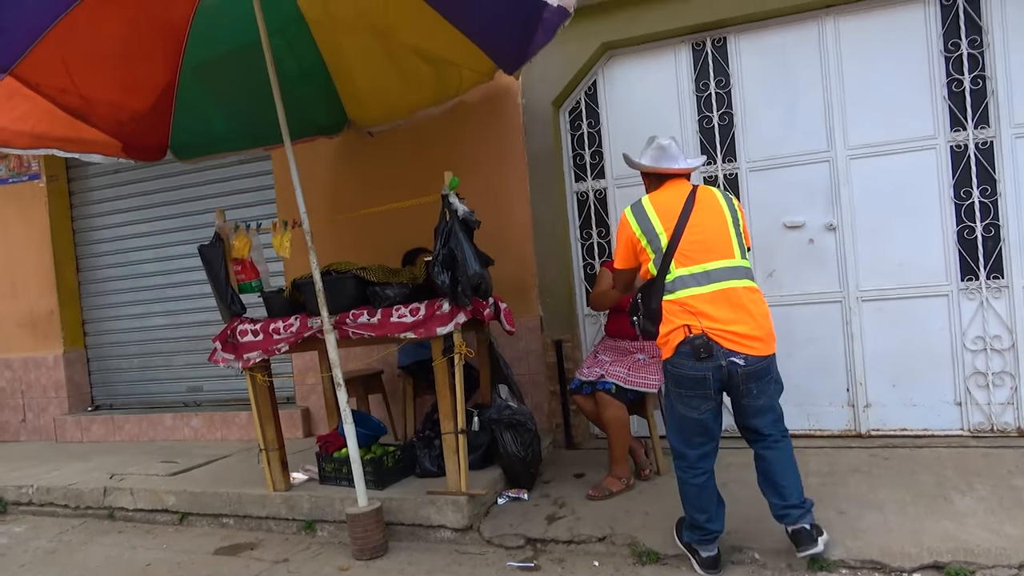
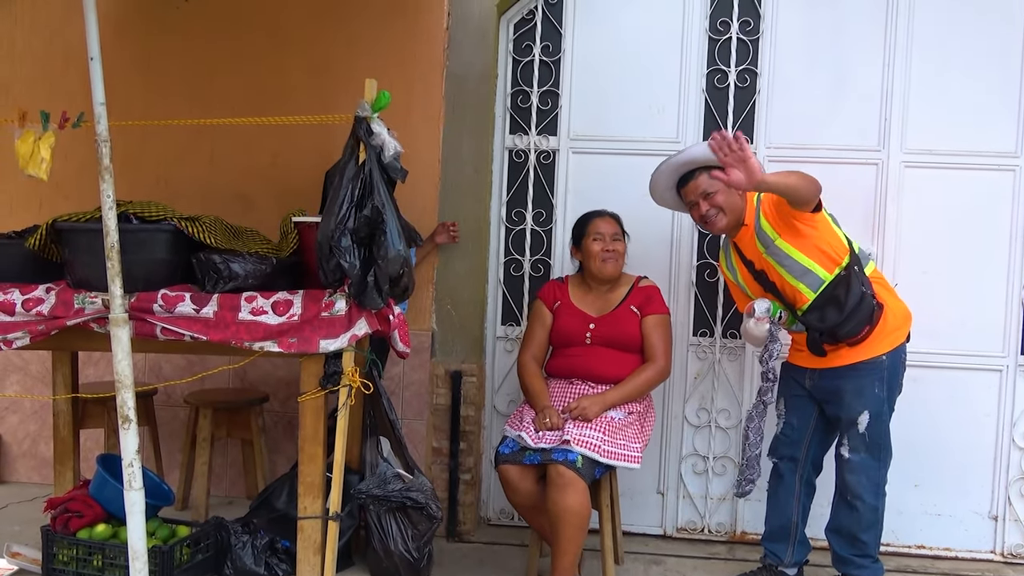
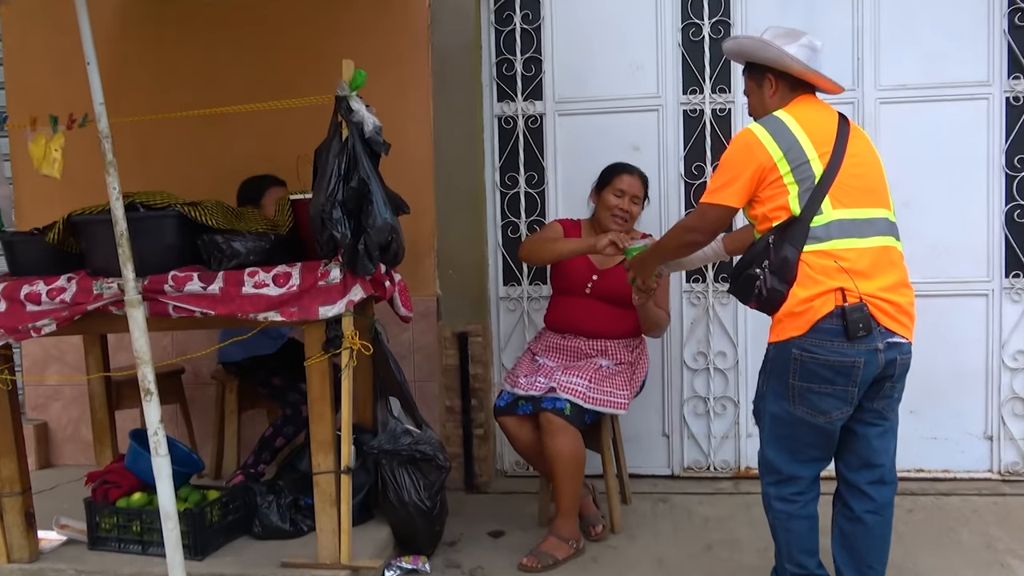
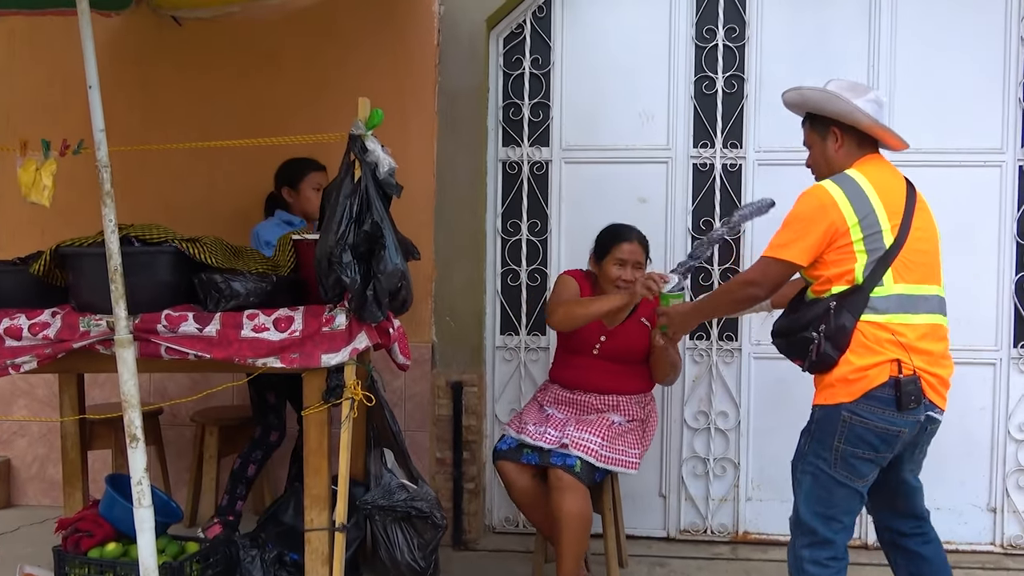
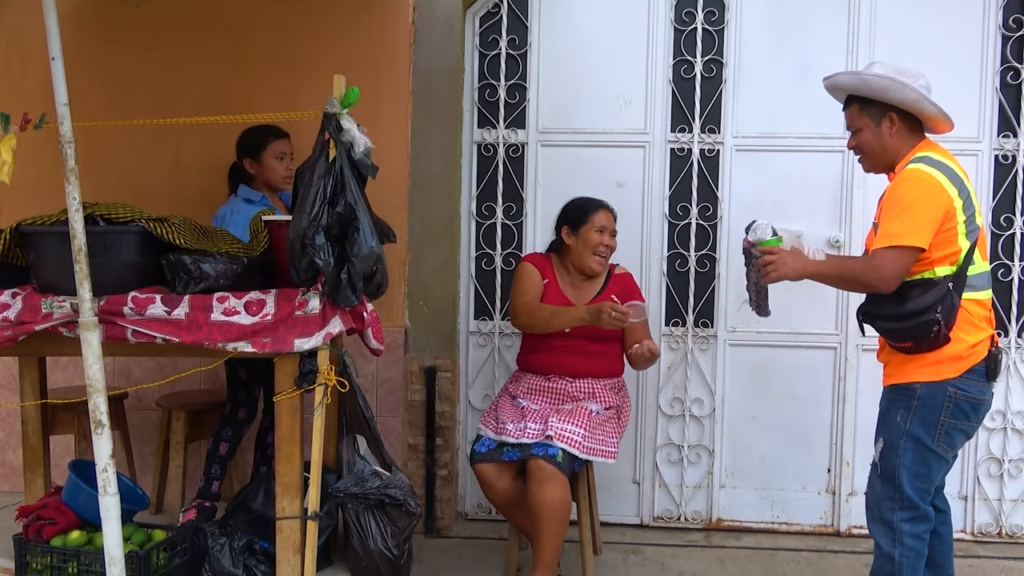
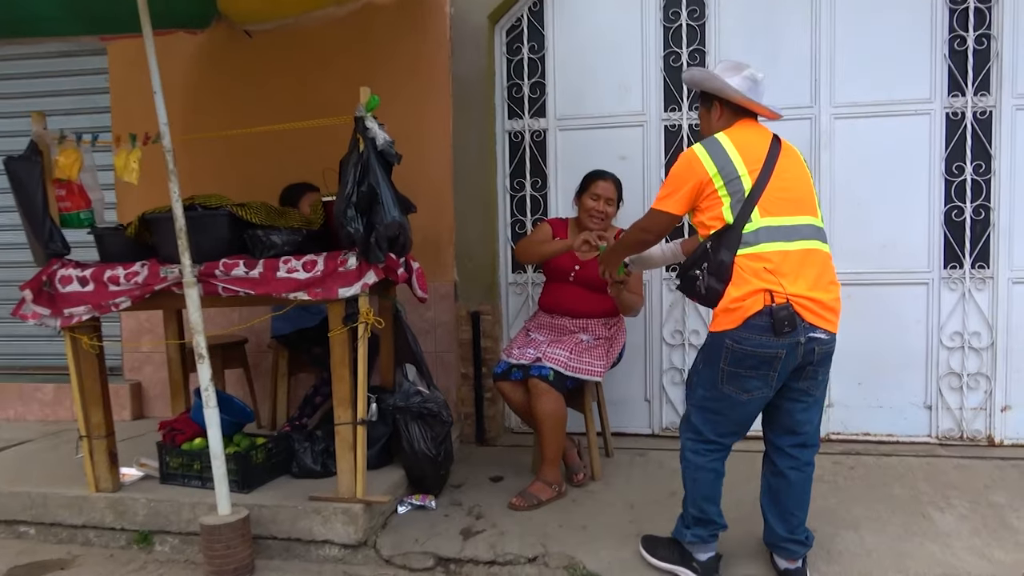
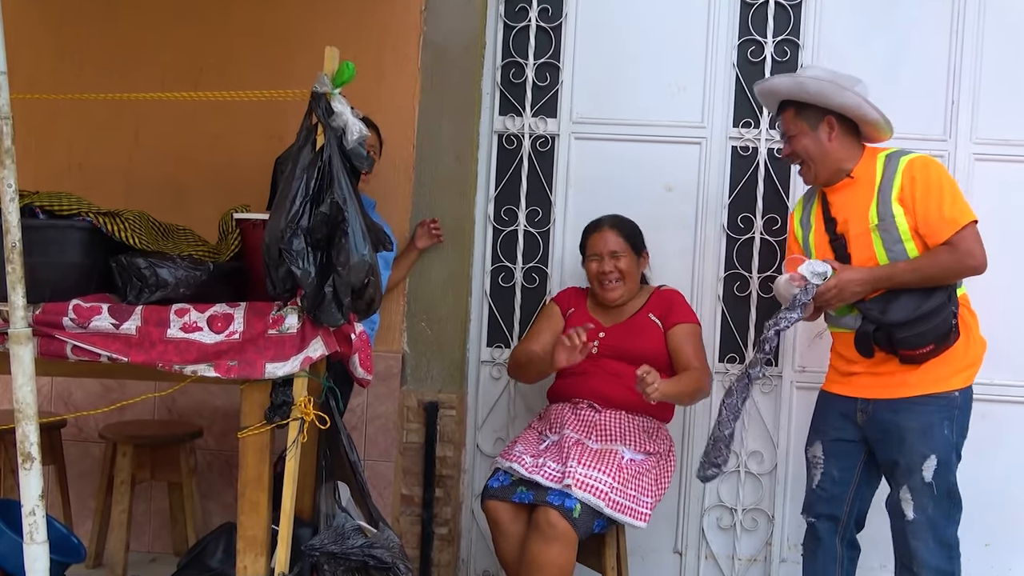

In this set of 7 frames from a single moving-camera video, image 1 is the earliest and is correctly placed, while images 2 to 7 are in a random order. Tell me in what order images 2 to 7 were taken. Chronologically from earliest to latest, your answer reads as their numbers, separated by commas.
6, 3, 4, 5, 2, 7
